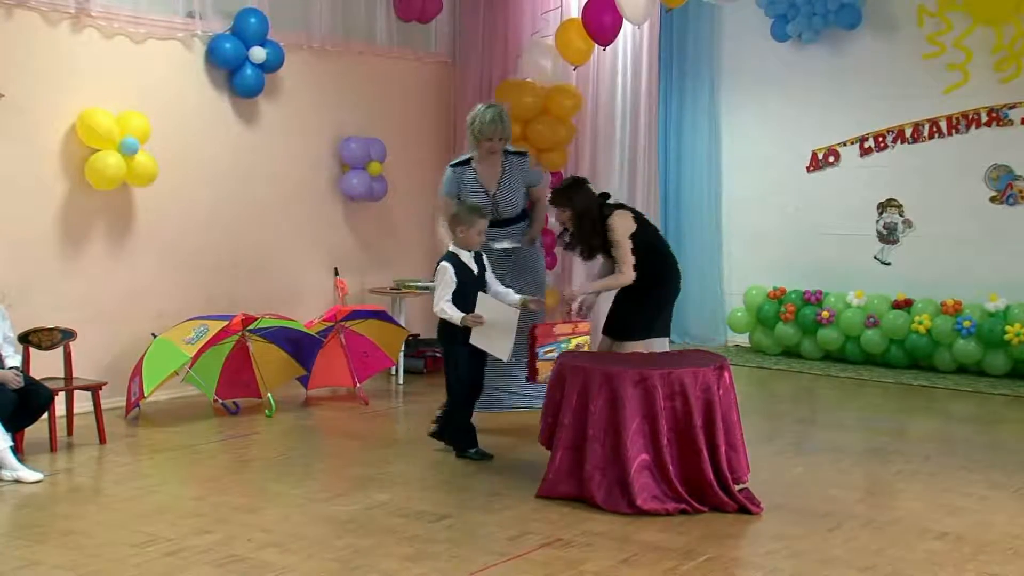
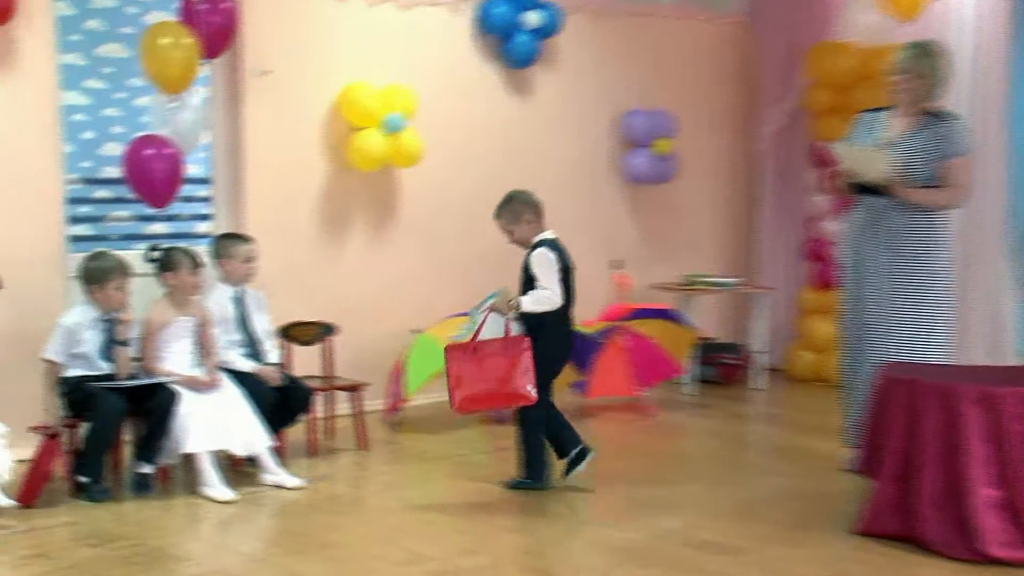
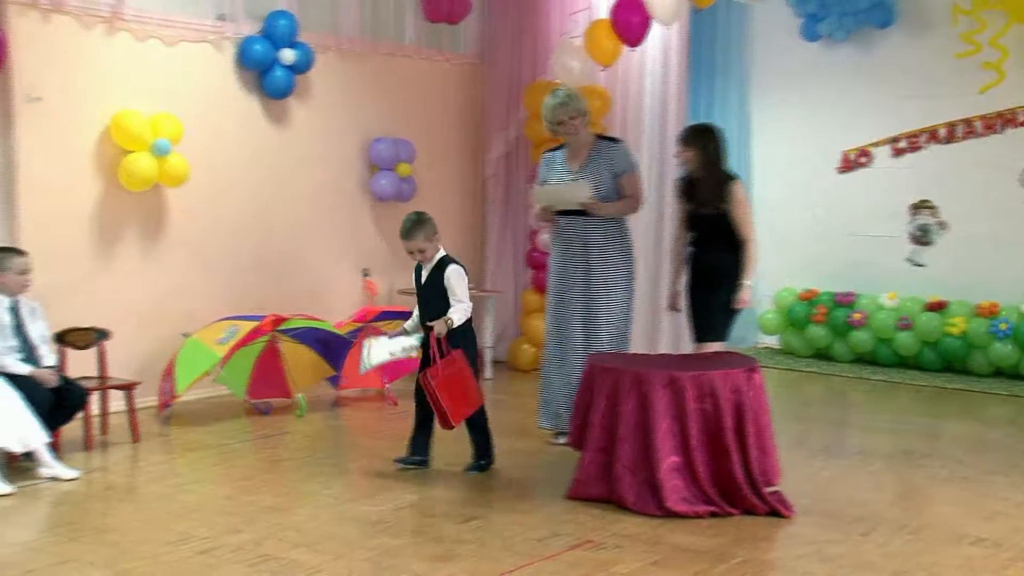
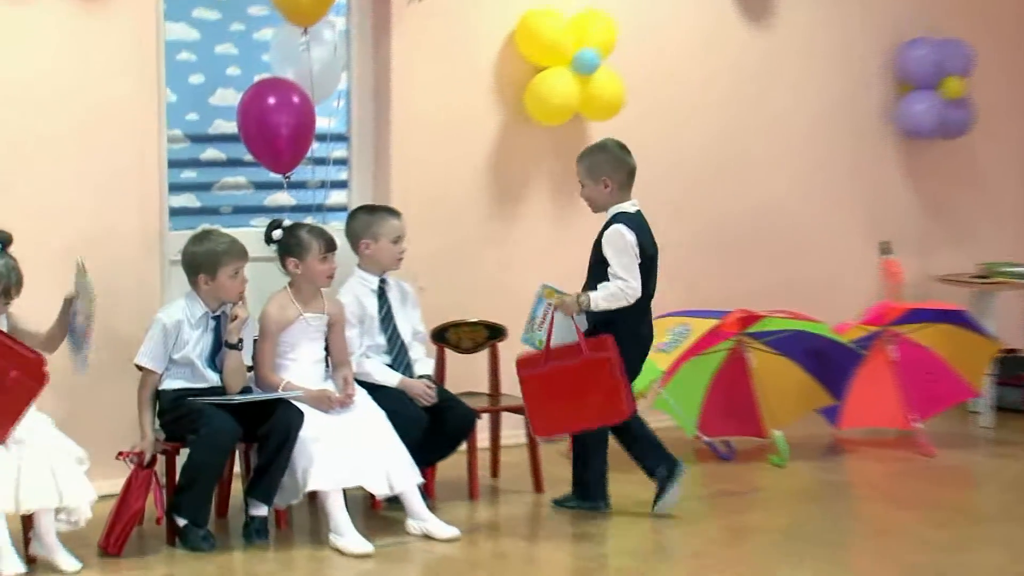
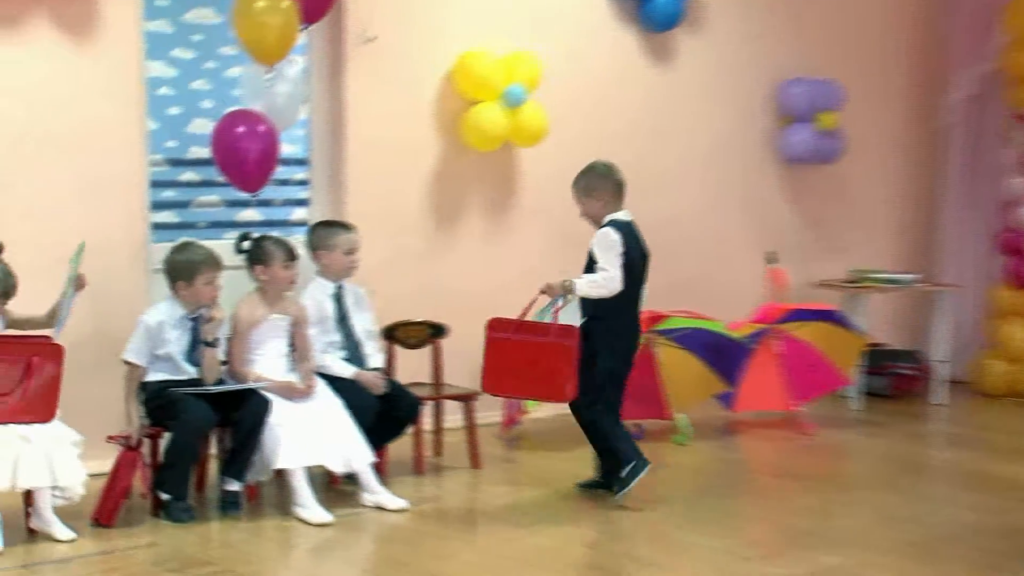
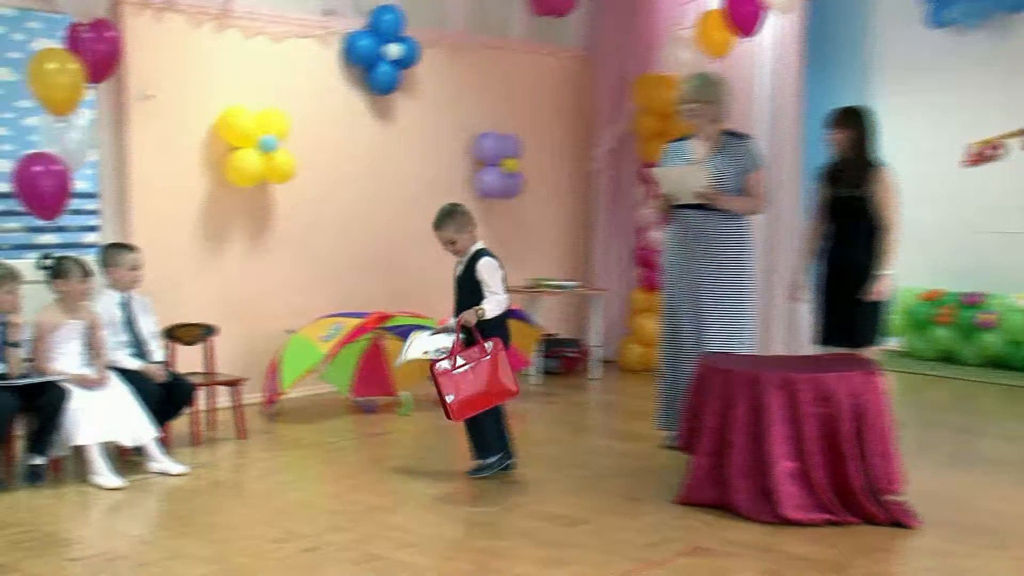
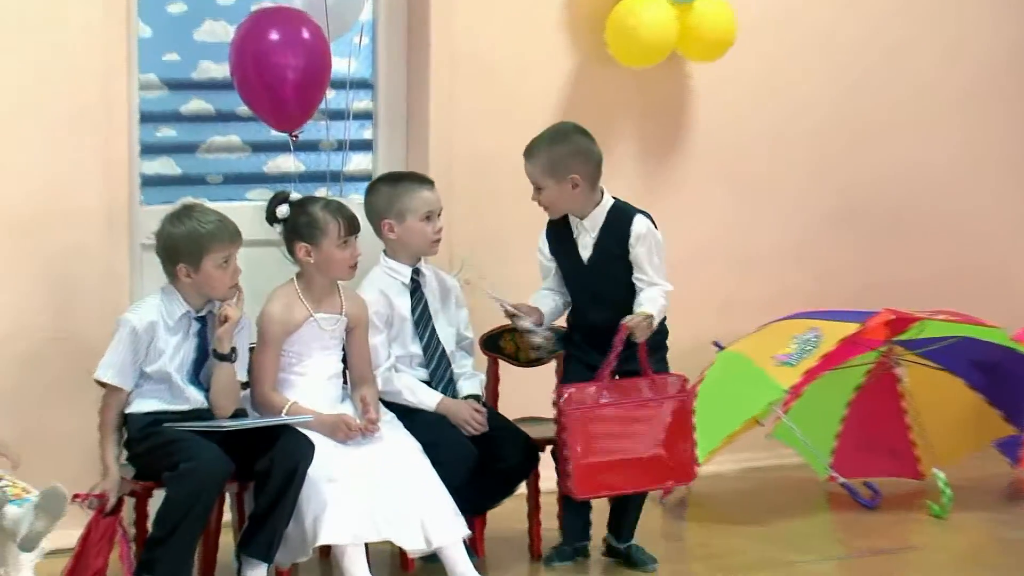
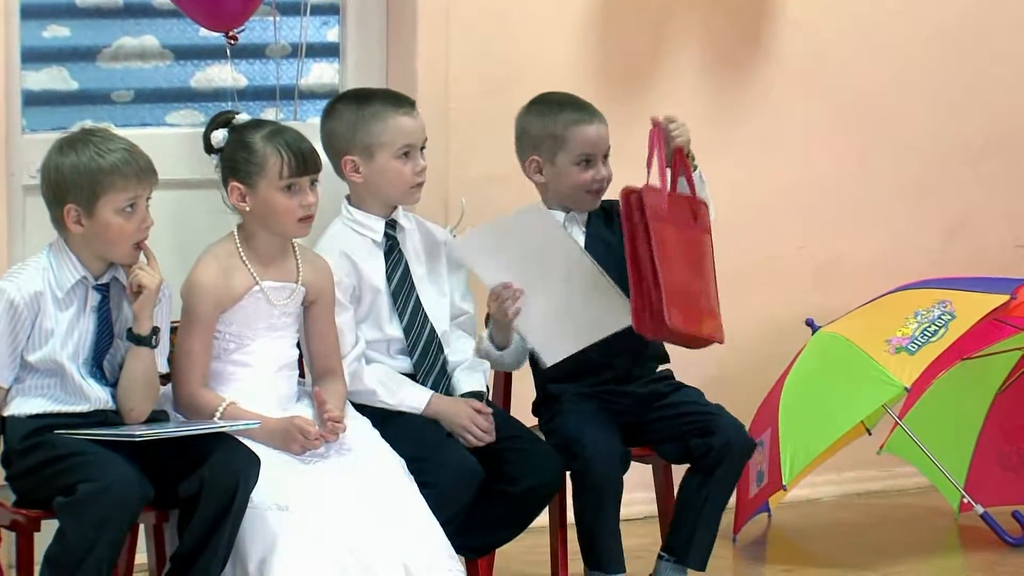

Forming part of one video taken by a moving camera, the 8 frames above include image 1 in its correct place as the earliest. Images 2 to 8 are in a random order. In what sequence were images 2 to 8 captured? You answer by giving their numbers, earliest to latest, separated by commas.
3, 6, 2, 5, 4, 7, 8
